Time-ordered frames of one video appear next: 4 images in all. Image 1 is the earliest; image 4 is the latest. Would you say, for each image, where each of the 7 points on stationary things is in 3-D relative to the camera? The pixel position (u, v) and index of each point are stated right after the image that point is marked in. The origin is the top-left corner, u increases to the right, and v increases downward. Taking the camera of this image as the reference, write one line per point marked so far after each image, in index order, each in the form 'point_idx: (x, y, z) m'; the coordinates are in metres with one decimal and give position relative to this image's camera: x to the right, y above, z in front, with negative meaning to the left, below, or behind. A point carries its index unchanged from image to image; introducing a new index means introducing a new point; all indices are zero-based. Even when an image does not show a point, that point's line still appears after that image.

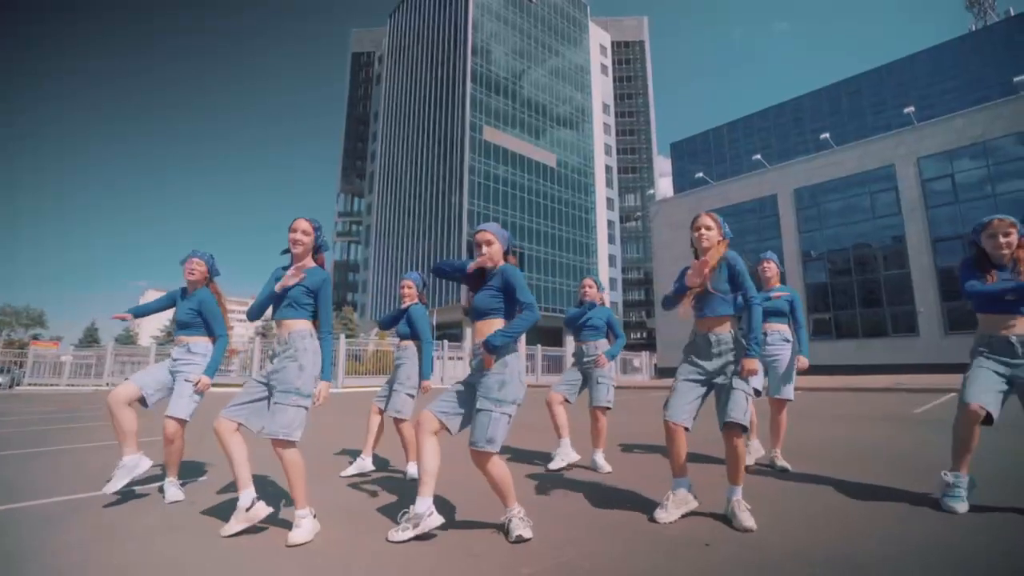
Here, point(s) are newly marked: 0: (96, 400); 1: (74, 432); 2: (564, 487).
0: (-13.6, -3.6, +16.2) m
1: (-7.8, -2.5, +8.9) m
2: (+0.4, -1.7, +4.4) m
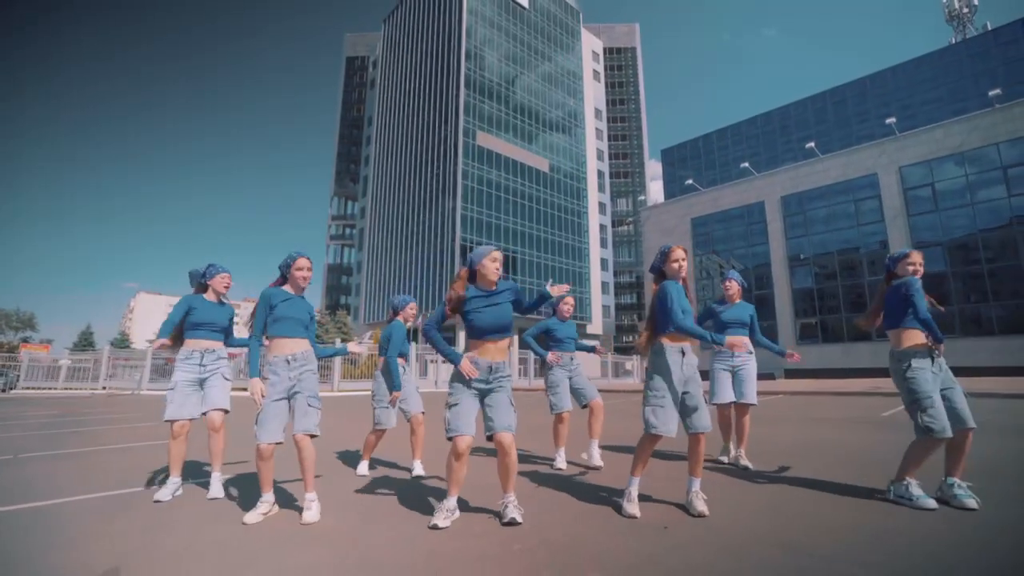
0: (-13.8, -3.8, +16.5) m
1: (-7.9, -2.7, +9.2) m
2: (+0.3, -1.8, +4.8) m
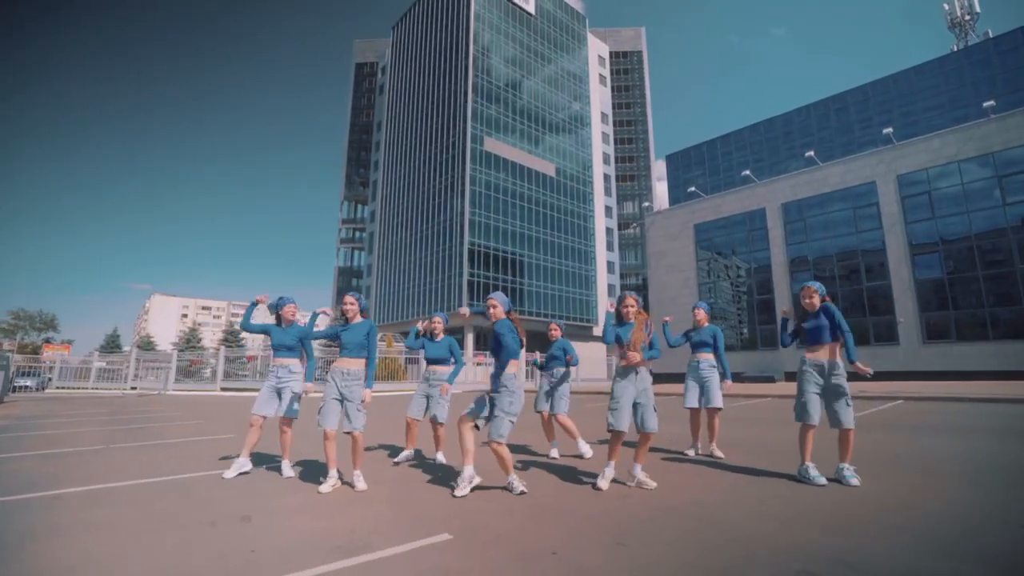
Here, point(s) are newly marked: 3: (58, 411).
0: (-13.5, -4.1, +17.7) m
1: (-7.8, -3.0, +10.3) m
2: (+0.4, -2.1, +5.8) m
3: (-13.6, -3.7, +14.9) m
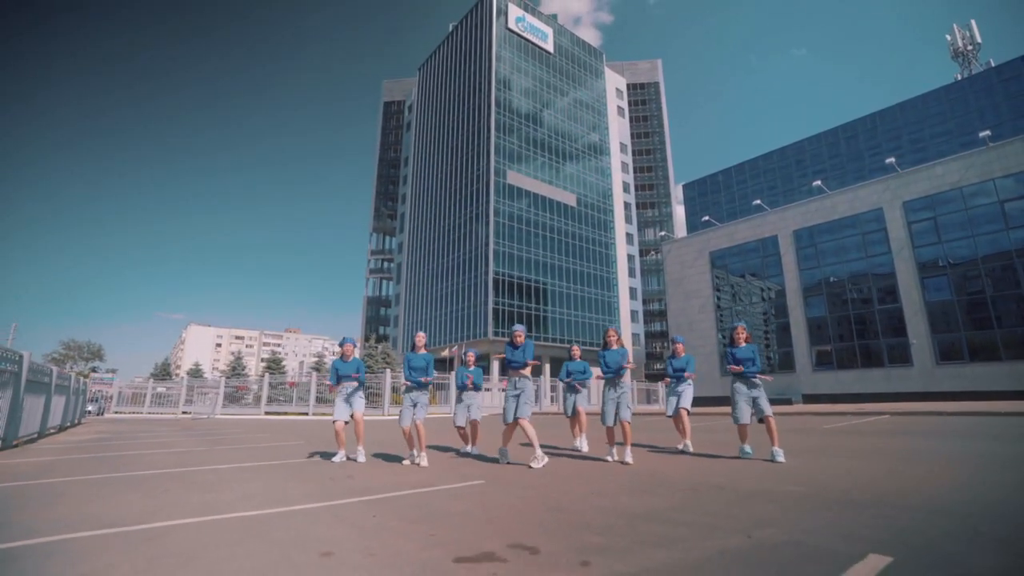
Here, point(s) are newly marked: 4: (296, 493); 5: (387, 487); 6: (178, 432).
0: (-12.7, -5.4, +19.7) m
1: (-7.3, -3.8, +12.2) m
2: (+0.6, -2.6, +7.3) m
3: (-12.9, -4.8, +16.9) m
4: (-2.0, -2.0, +4.7) m
5: (-1.2, -1.9, +4.7) m
6: (-10.1, -4.4, +15.2) m
